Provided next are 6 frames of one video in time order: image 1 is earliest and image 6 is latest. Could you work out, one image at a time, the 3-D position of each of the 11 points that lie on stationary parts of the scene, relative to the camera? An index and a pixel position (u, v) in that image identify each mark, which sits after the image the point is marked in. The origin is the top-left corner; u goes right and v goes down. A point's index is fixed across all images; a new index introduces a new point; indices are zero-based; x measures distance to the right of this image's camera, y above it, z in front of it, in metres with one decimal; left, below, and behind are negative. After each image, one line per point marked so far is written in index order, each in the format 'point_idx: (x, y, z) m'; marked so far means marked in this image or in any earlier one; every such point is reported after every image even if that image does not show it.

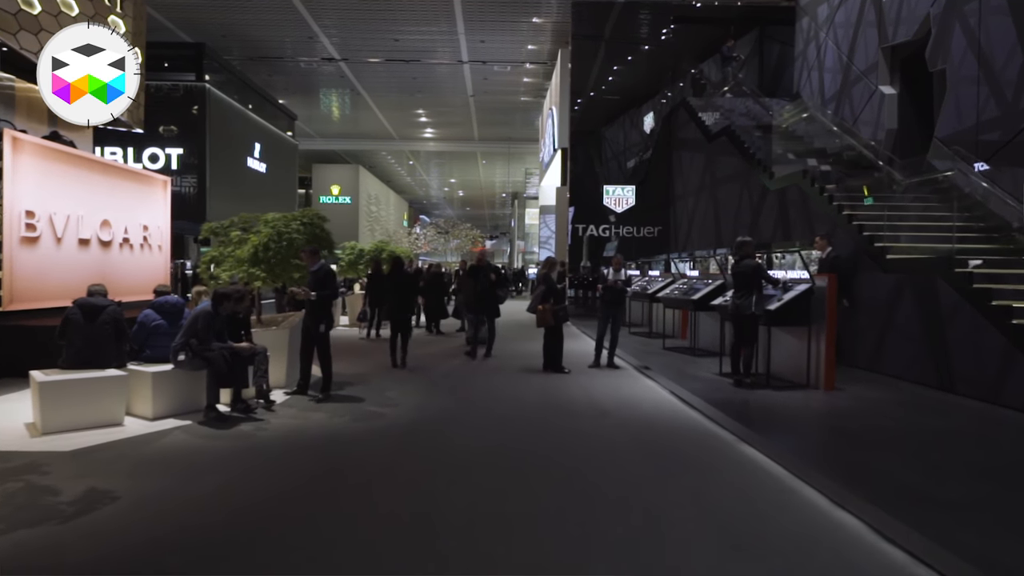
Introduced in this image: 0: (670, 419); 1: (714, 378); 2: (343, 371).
0: (+1.5, -1.2, +7.4) m
1: (+2.3, -1.0, +8.9) m
2: (-2.1, -1.0, +10.0) m
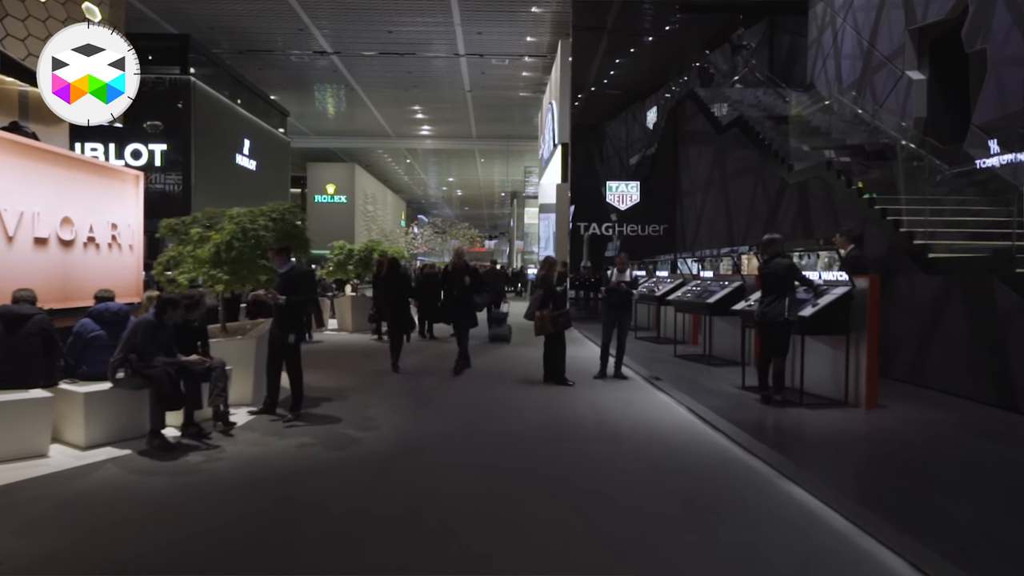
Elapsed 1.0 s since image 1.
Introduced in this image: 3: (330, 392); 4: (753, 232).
0: (+1.4, -1.2, +6.4) m
1: (+2.2, -1.0, +7.9) m
2: (-2.1, -1.1, +9.0) m
3: (-1.9, -1.1, +8.3) m
4: (+4.5, +1.0, +14.7) m
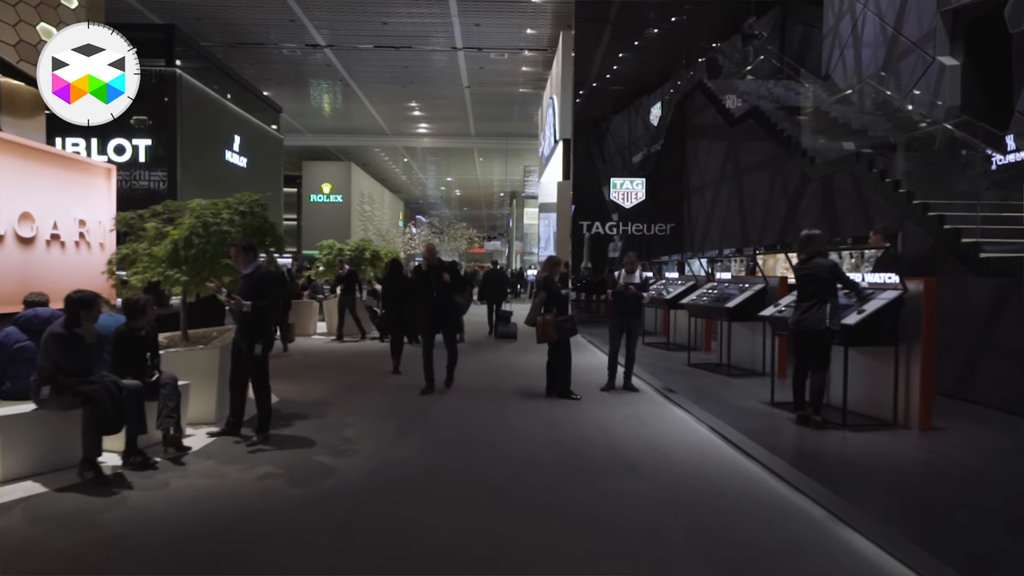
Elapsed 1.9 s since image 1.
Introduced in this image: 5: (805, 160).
0: (+1.4, -1.3, +5.5) m
1: (+2.2, -1.1, +7.0) m
2: (-2.1, -1.1, +8.1) m
3: (-1.9, -1.1, +7.4) m
4: (+4.5, +1.0, +13.8) m
5: (+4.6, +2.0, +12.4) m
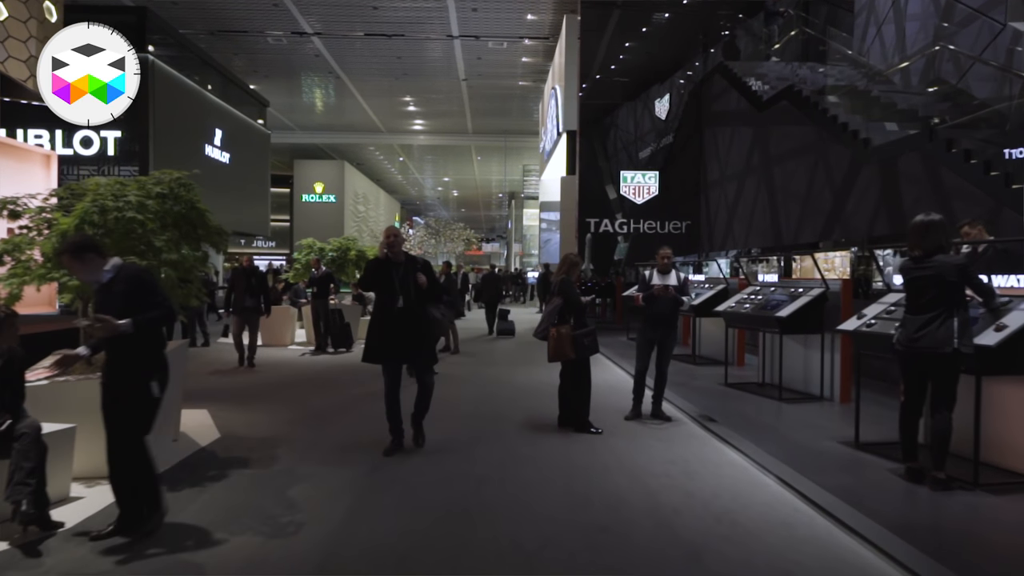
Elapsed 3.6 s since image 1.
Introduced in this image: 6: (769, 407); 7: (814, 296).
0: (+1.5, -1.3, +3.9) m
1: (+2.3, -1.1, +5.3) m
2: (-2.1, -1.1, +6.5) m
3: (-1.9, -1.2, +5.7) m
4: (+4.5, +0.9, +12.2) m
5: (+4.6, +1.9, +10.8) m
6: (+2.4, -1.1, +7.4) m
7: (+2.8, -0.1, +7.4) m
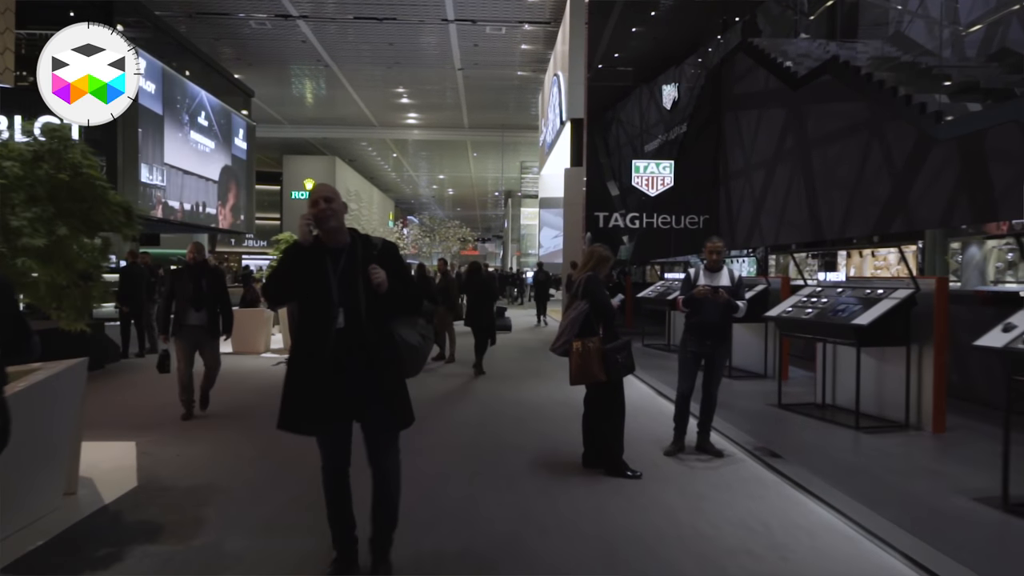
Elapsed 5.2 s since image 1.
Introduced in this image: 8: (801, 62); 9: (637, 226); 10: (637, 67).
0: (+1.6, -1.3, +2.4) m
1: (+2.3, -1.1, +3.8) m
2: (-2.0, -1.1, +5.0) m
3: (-1.8, -1.2, +4.2) m
4: (+4.5, +0.9, +10.7) m
5: (+4.7, +1.9, +9.3) m
6: (+2.4, -1.1, +5.9) m
7: (+2.9, -0.1, +5.9) m
8: (+4.4, +3.5, +12.3) m
9: (+2.6, +1.3, +16.6) m
10: (+2.8, +4.8, +16.6) m
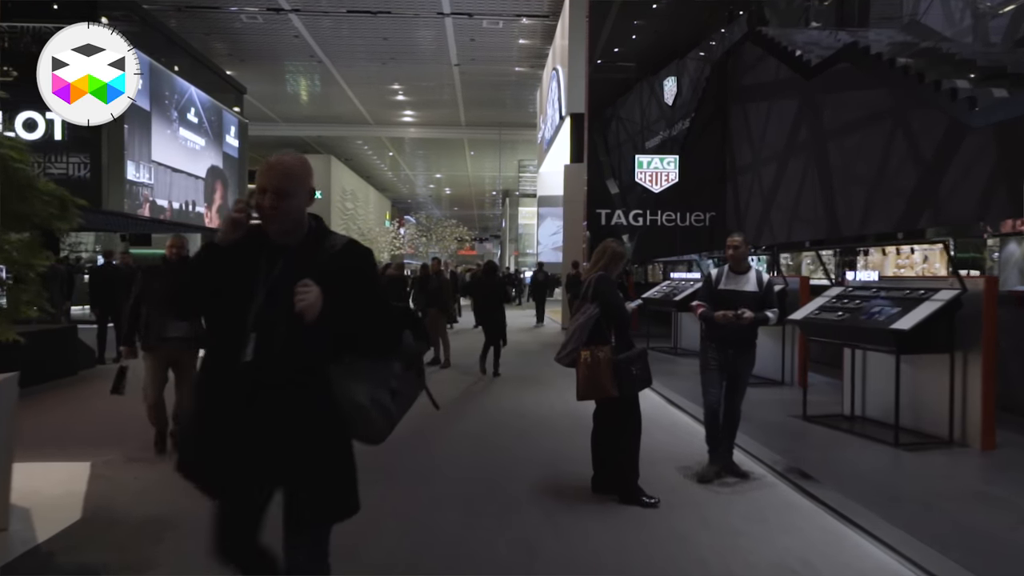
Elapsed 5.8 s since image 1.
0: (+1.6, -1.3, +1.8) m
1: (+2.3, -1.1, +3.2) m
2: (-2.0, -1.2, +4.4) m
3: (-1.8, -1.2, +3.6) m
4: (+4.5, +0.9, +10.1) m
5: (+4.7, +1.9, +8.7) m
6: (+2.4, -1.1, +5.3) m
7: (+2.9, -0.1, +5.3) m
8: (+4.4, +3.5, +11.7) m
9: (+2.5, +1.3, +16.0) m
10: (+2.8, +4.8, +16.0) m
